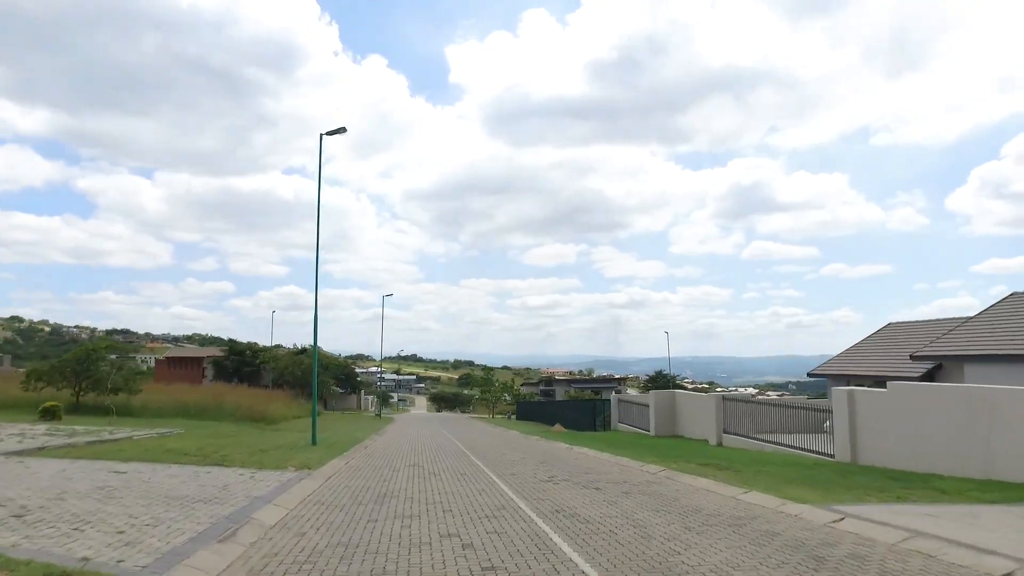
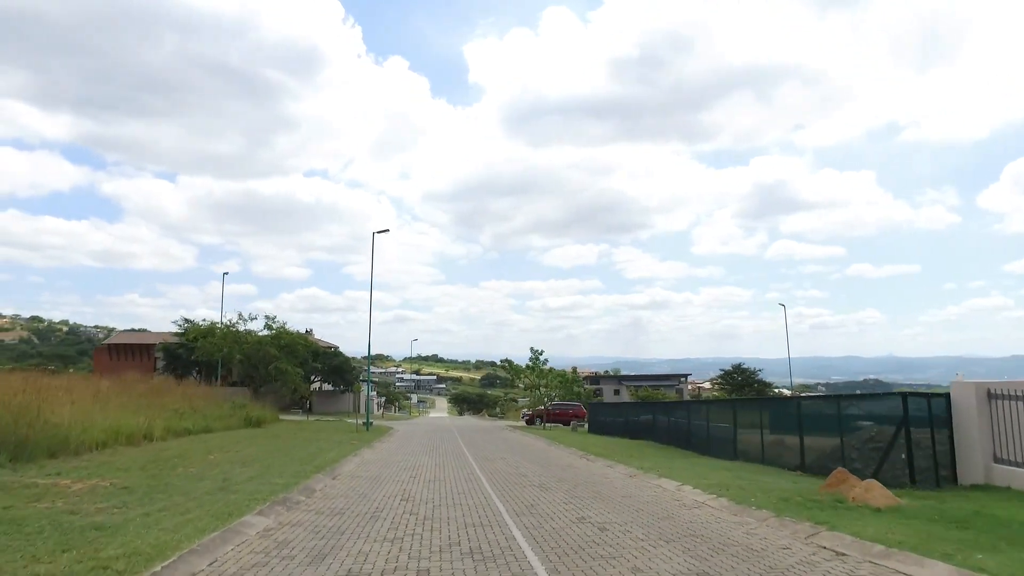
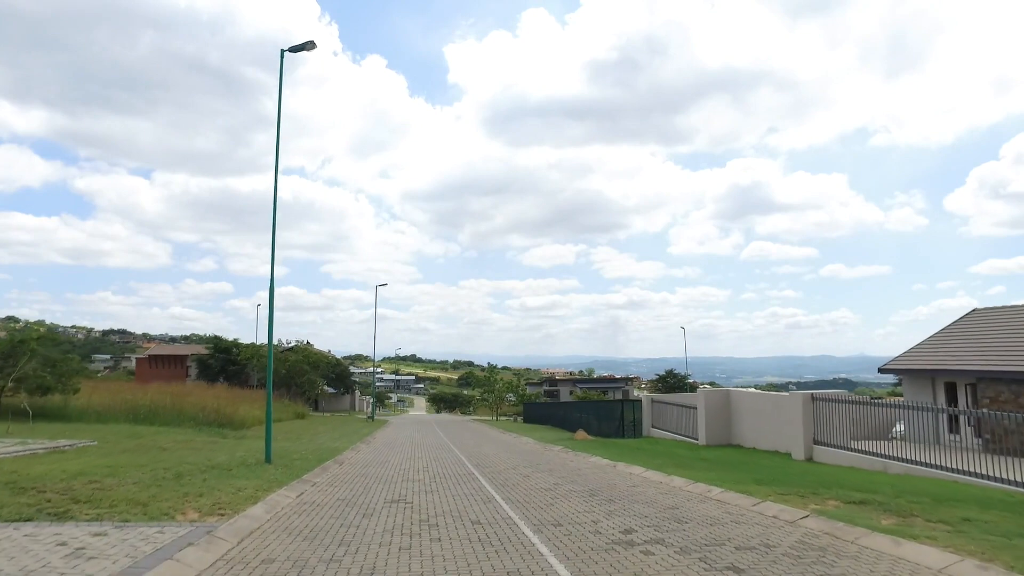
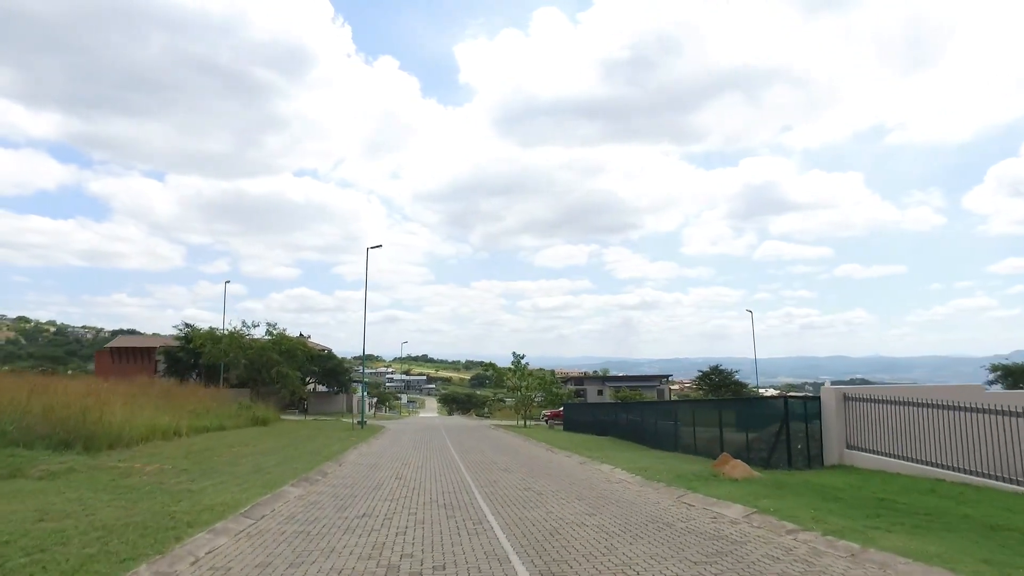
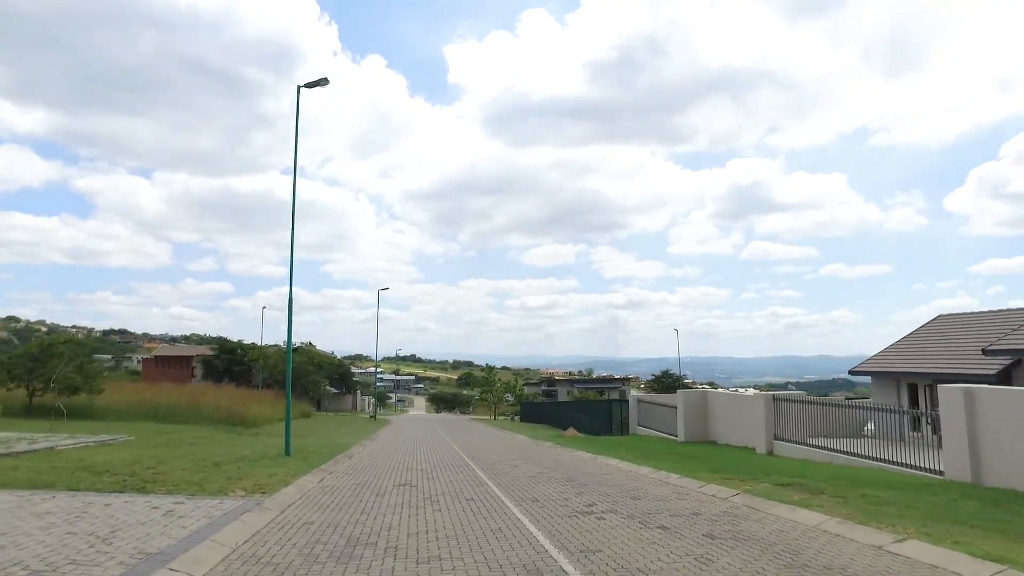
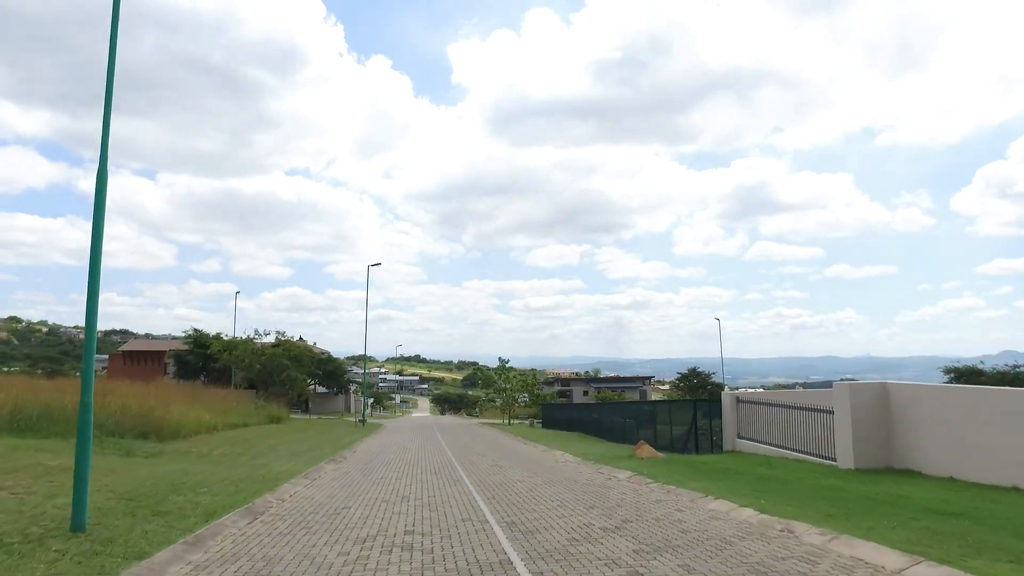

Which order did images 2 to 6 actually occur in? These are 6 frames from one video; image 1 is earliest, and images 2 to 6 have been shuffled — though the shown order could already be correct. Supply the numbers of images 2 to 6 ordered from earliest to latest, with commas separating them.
5, 3, 6, 4, 2
